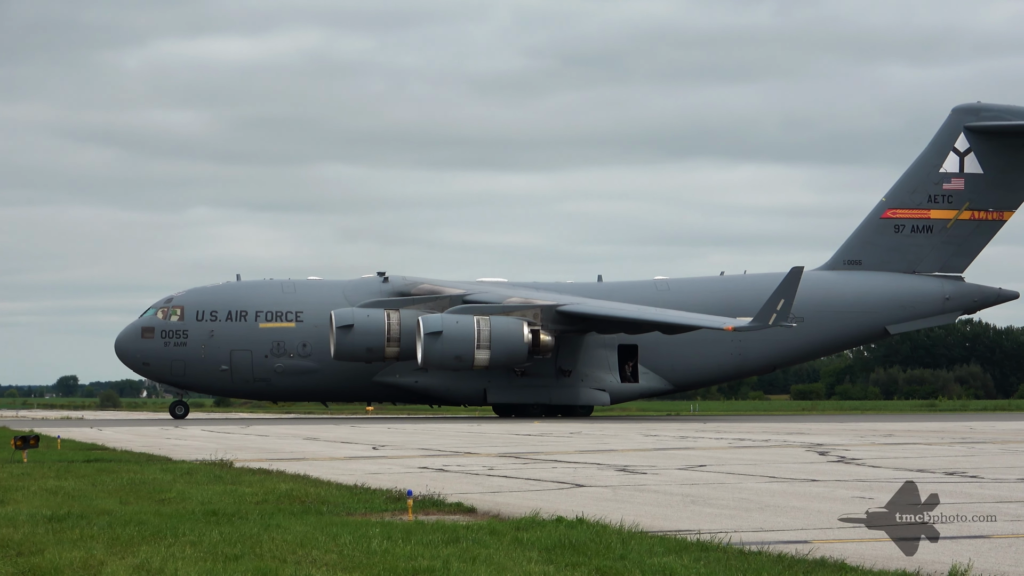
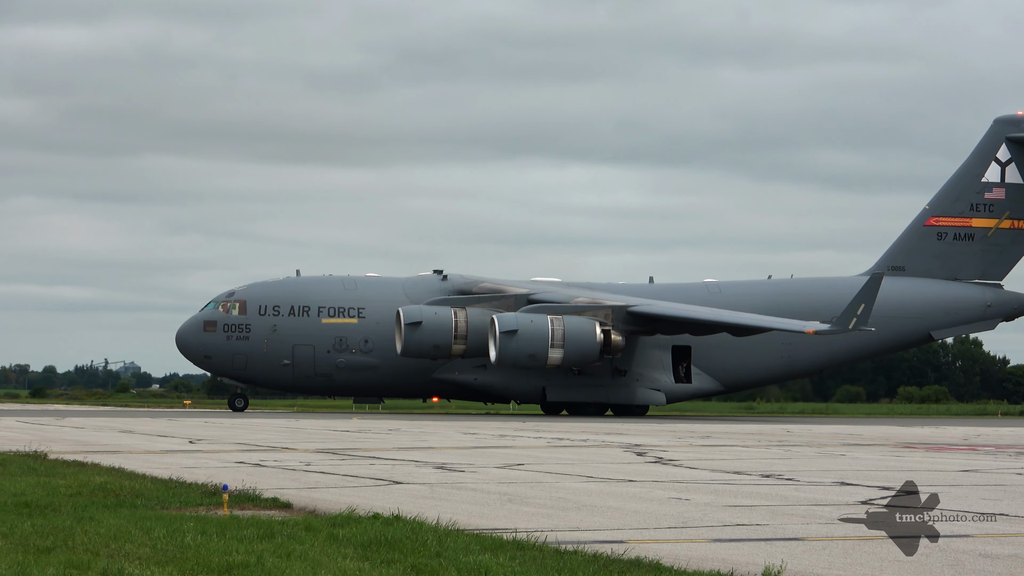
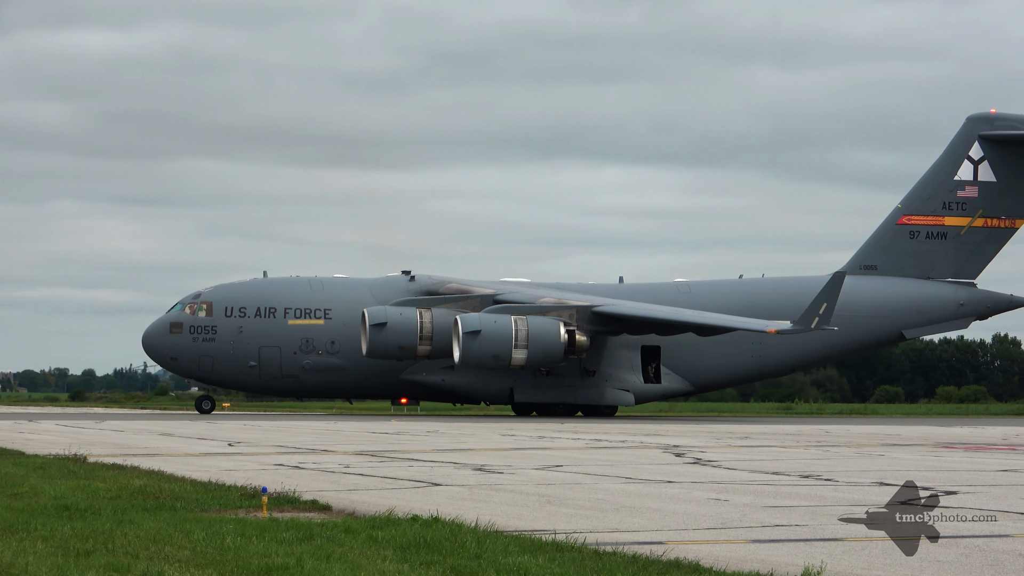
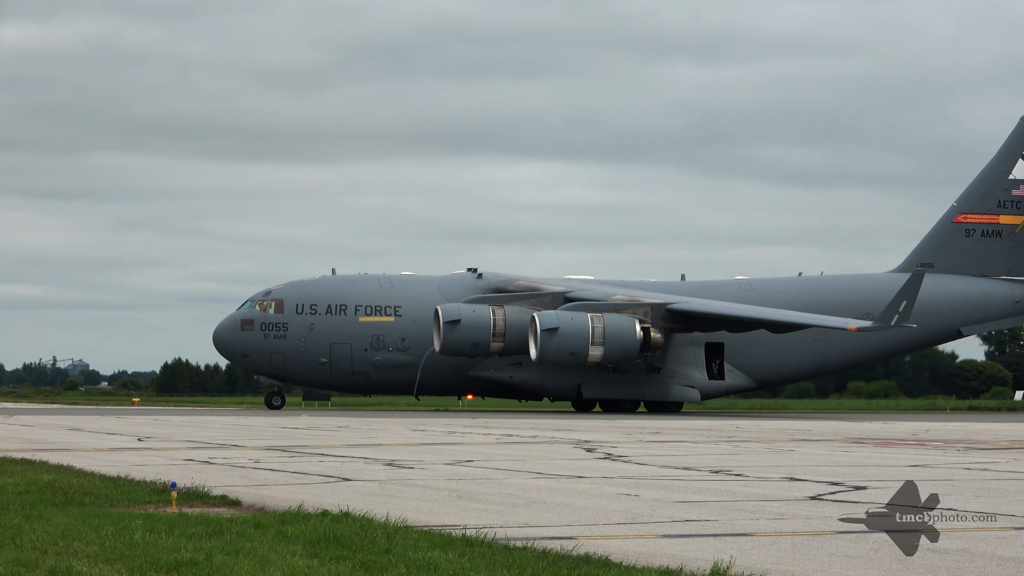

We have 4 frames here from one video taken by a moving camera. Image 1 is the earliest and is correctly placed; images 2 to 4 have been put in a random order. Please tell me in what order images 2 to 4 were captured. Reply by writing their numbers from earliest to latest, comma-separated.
3, 2, 4
